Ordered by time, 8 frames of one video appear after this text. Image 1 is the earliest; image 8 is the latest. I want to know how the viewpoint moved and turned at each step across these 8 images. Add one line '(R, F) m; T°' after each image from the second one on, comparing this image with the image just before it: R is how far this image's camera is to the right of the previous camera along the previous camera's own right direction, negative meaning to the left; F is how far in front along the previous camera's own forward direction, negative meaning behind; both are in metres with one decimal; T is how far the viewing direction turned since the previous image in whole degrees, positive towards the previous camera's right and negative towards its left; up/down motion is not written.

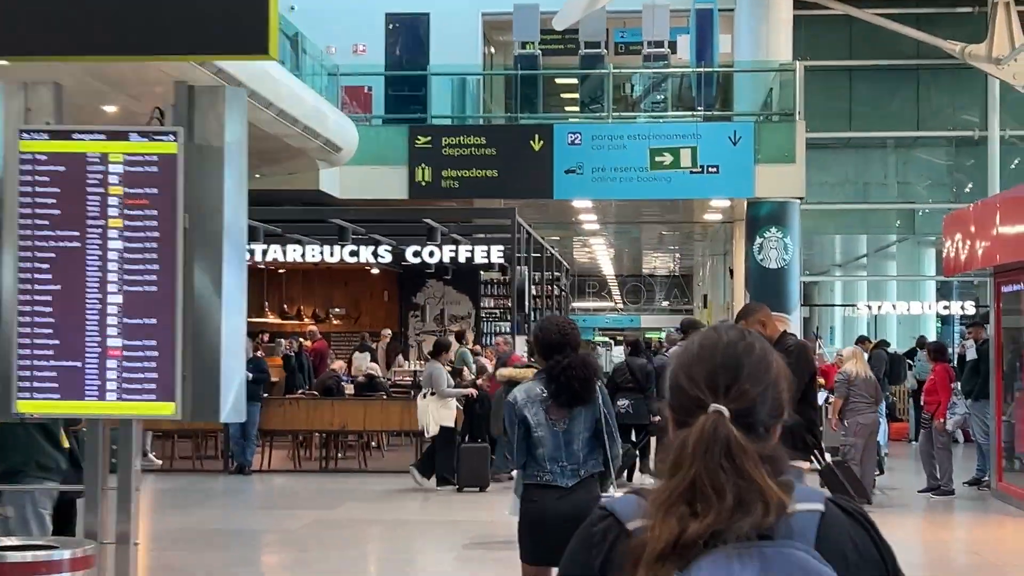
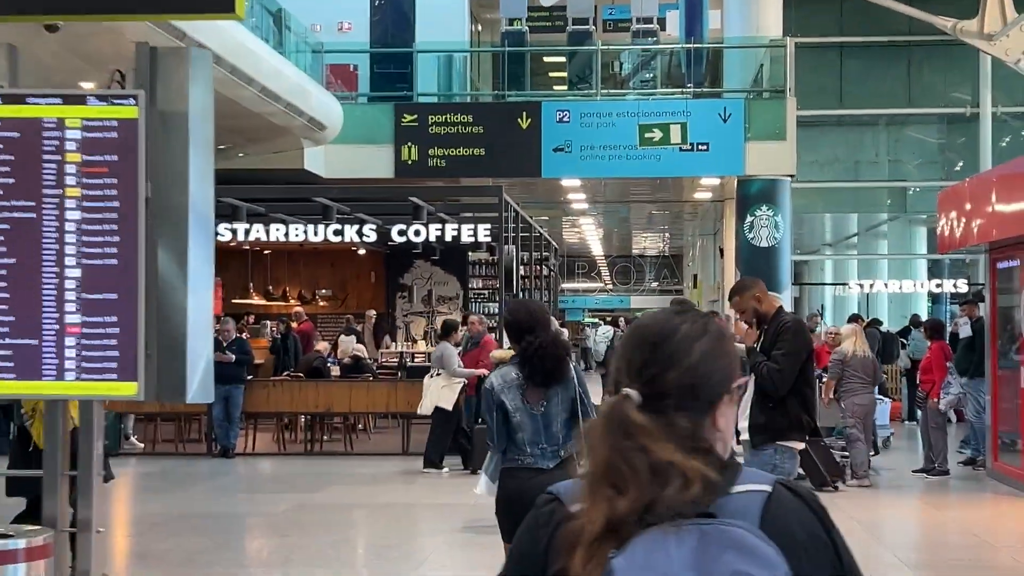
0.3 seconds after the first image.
(0.0, +0.2) m; 0°
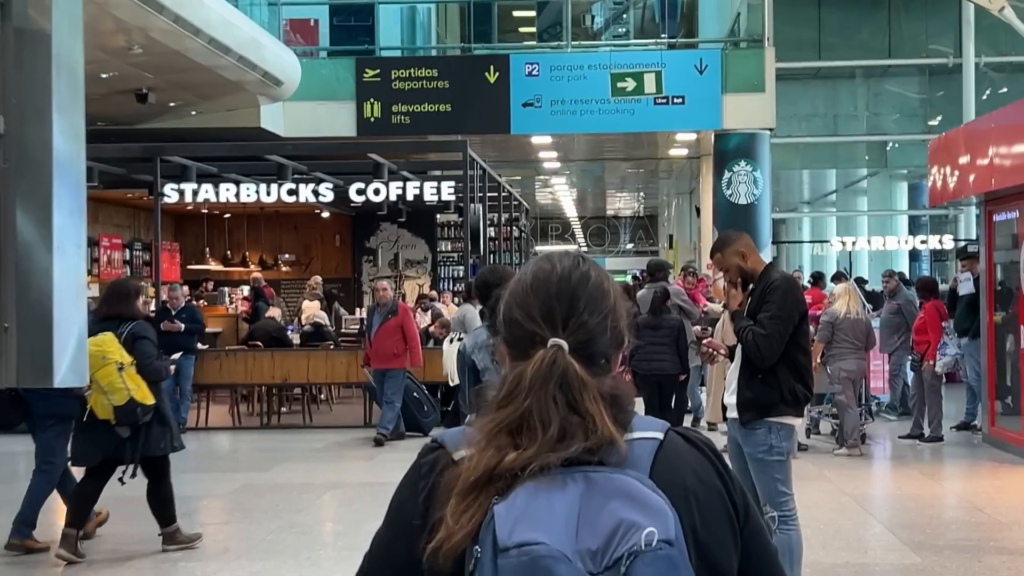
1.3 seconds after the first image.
(+0.1, +0.7) m; +1°
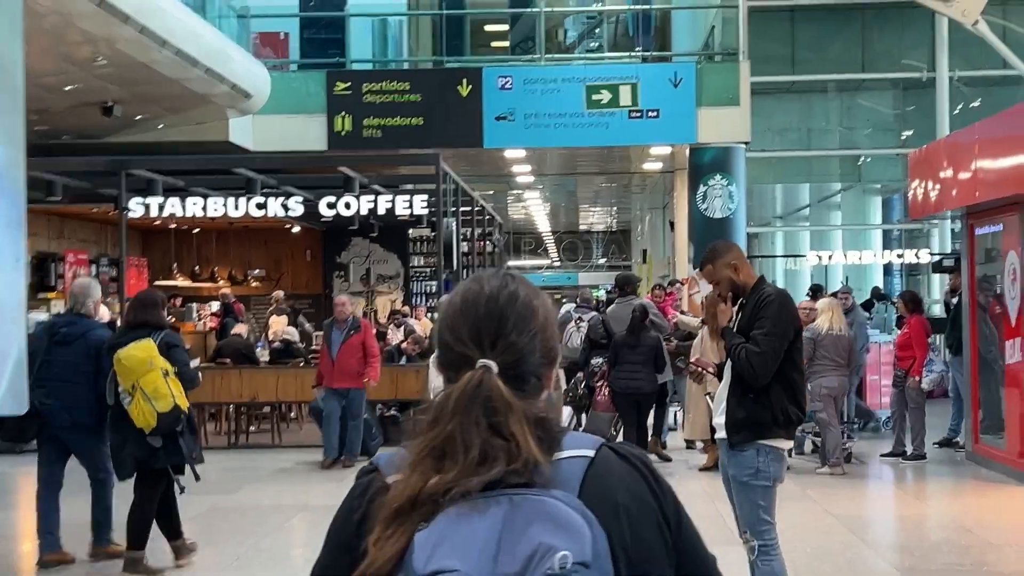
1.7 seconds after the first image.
(0.0, +0.2) m; +1°
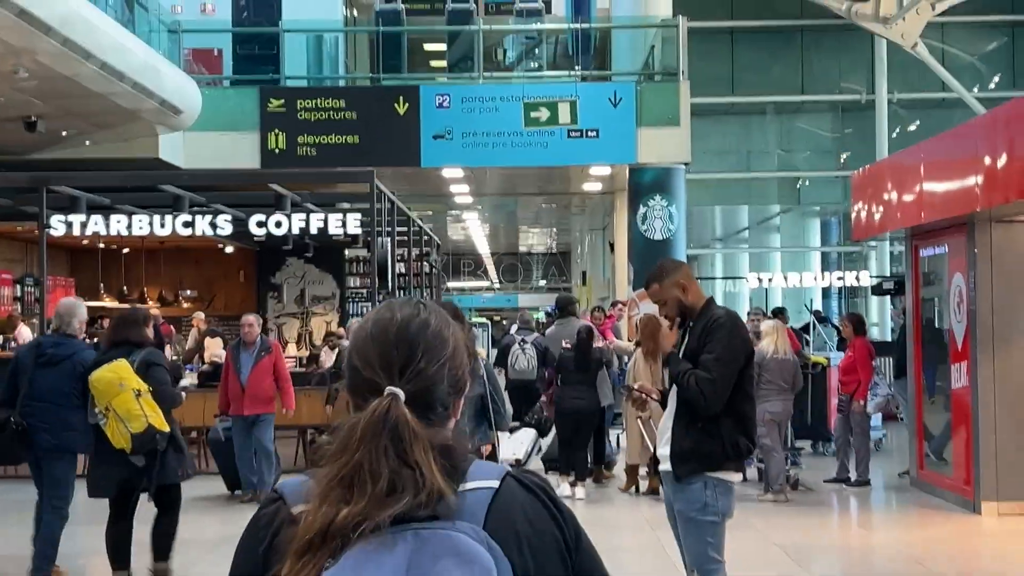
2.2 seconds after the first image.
(0.0, +0.3) m; +2°
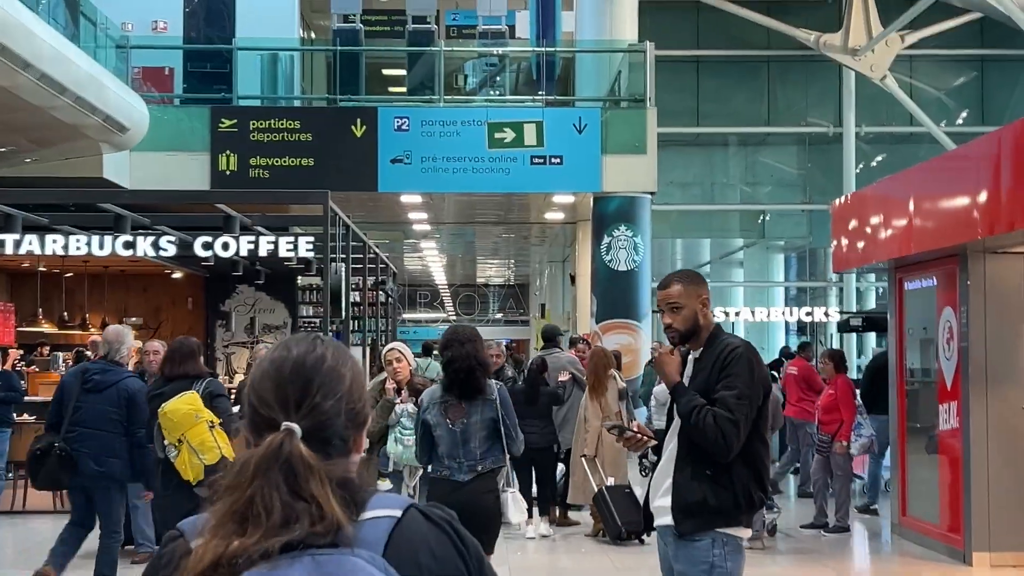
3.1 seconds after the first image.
(0.0, +0.6) m; +2°
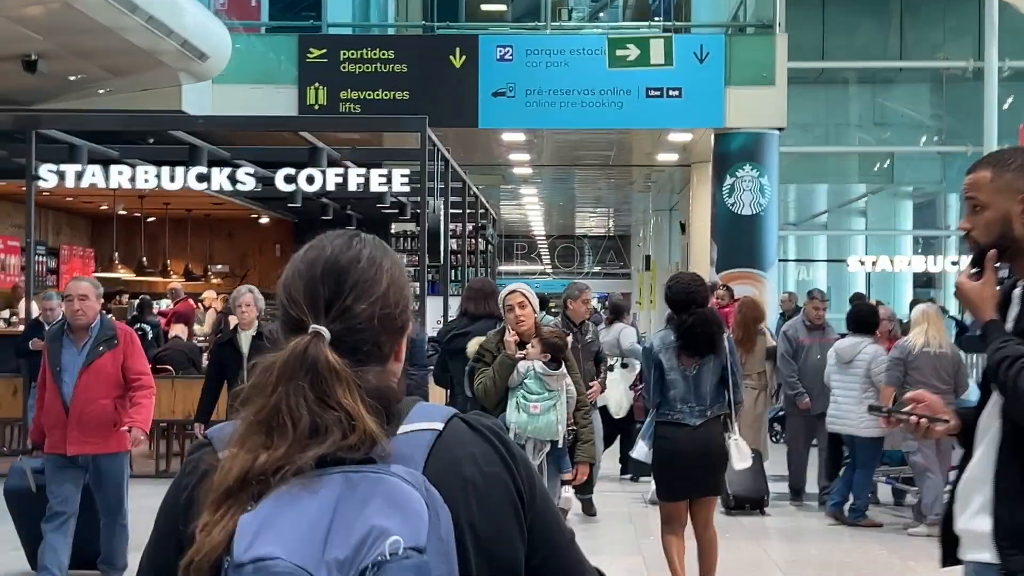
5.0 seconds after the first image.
(-0.2, +1.3) m; -4°
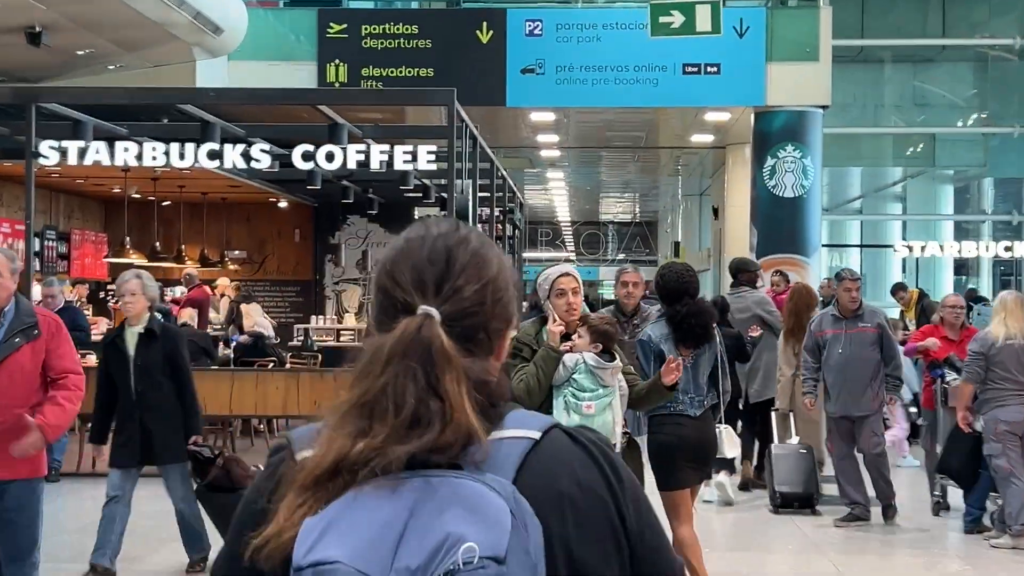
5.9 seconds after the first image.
(-0.1, +0.6) m; -1°
